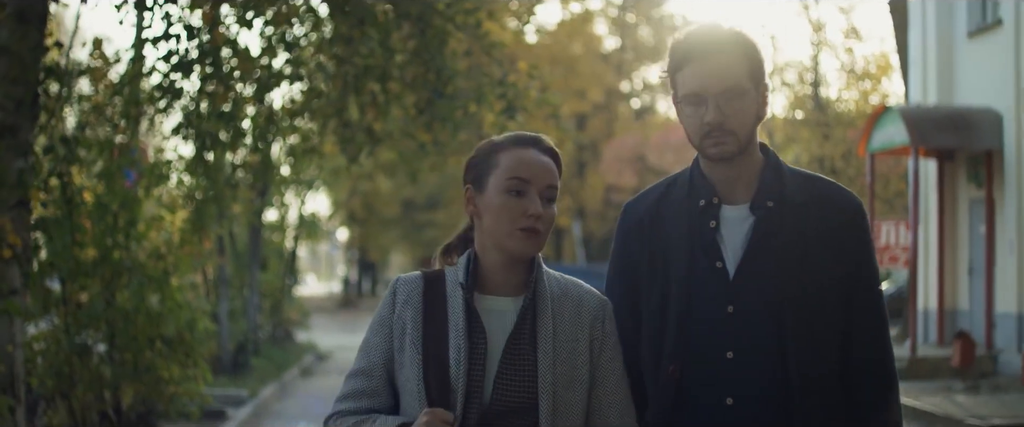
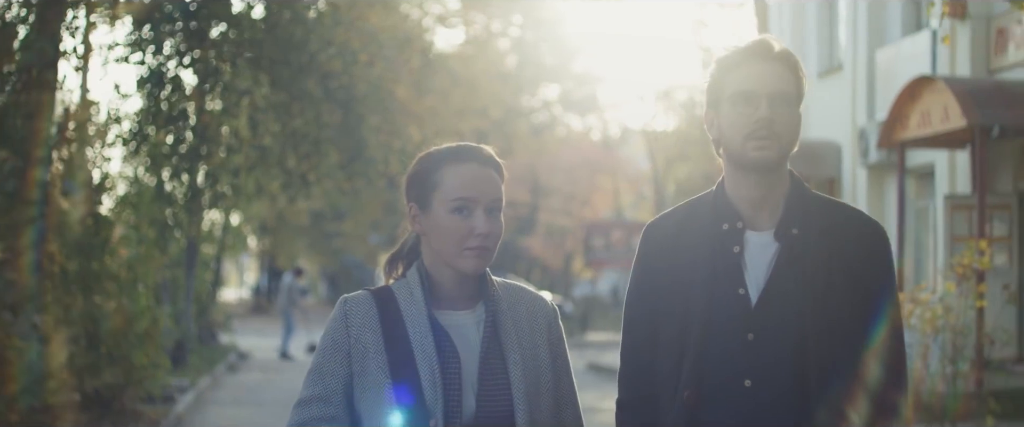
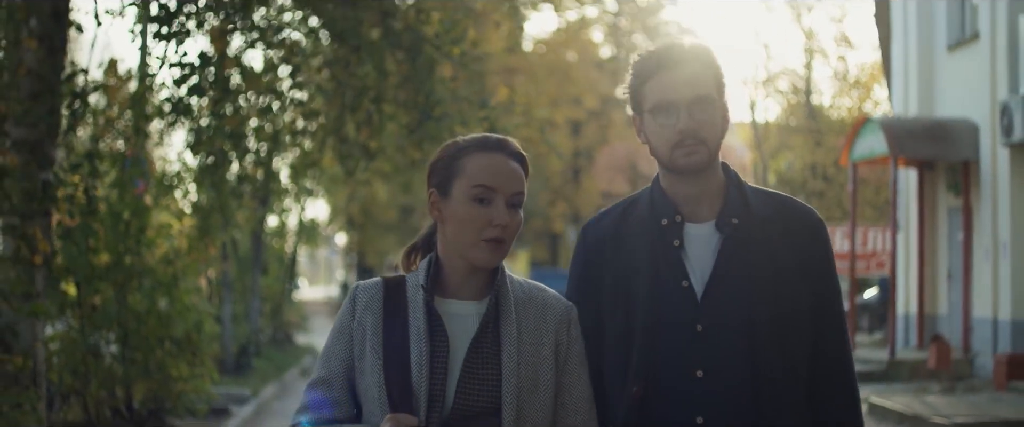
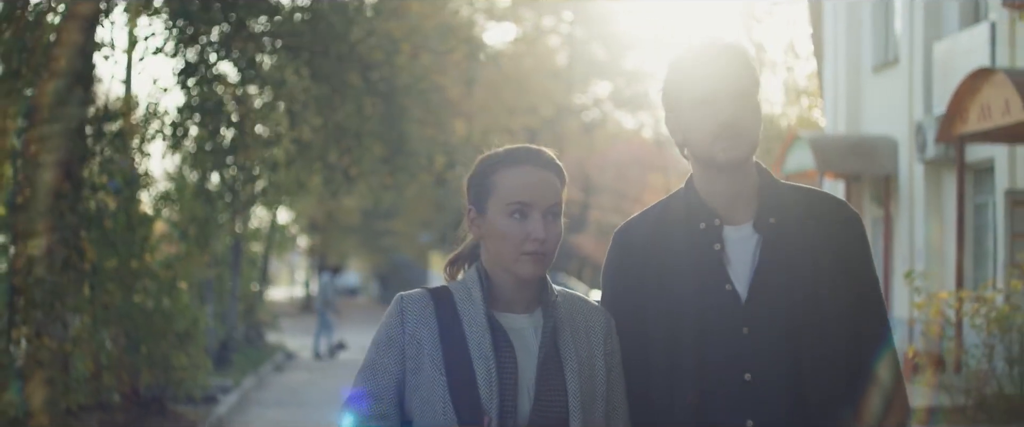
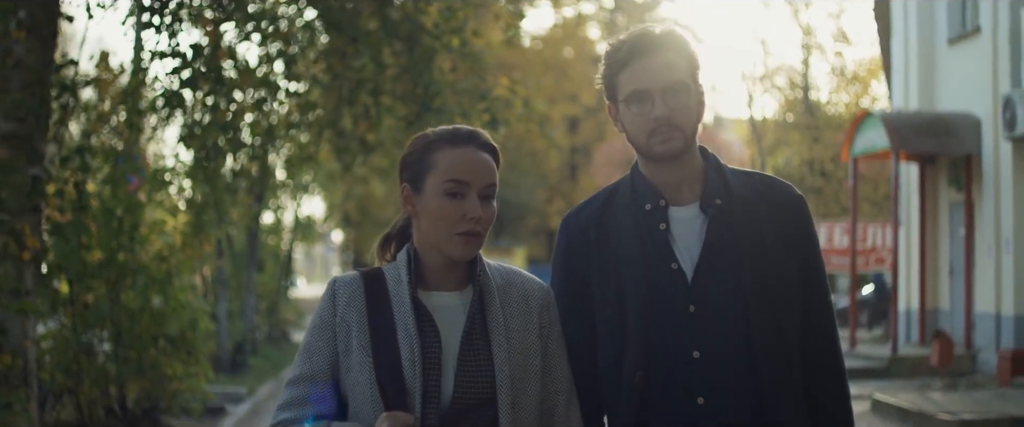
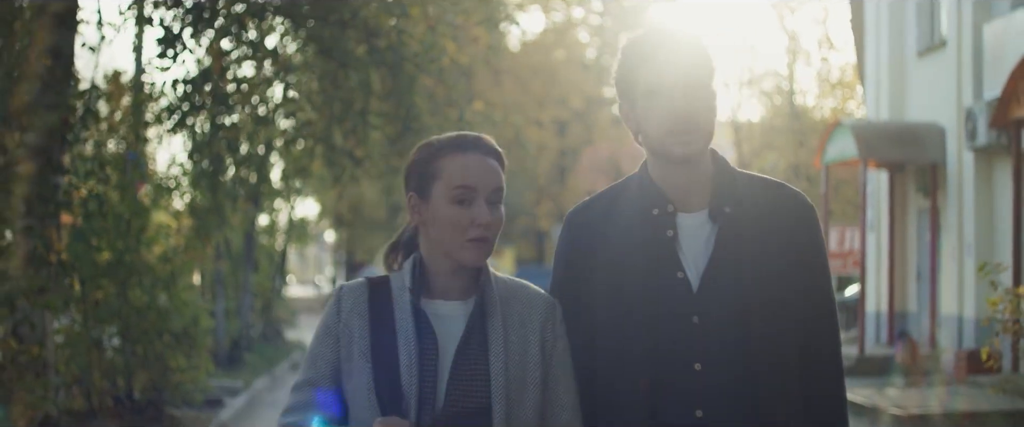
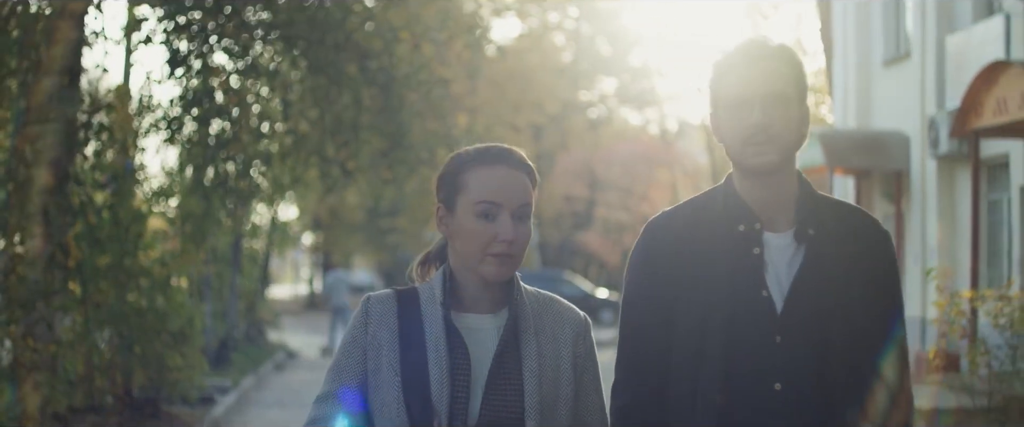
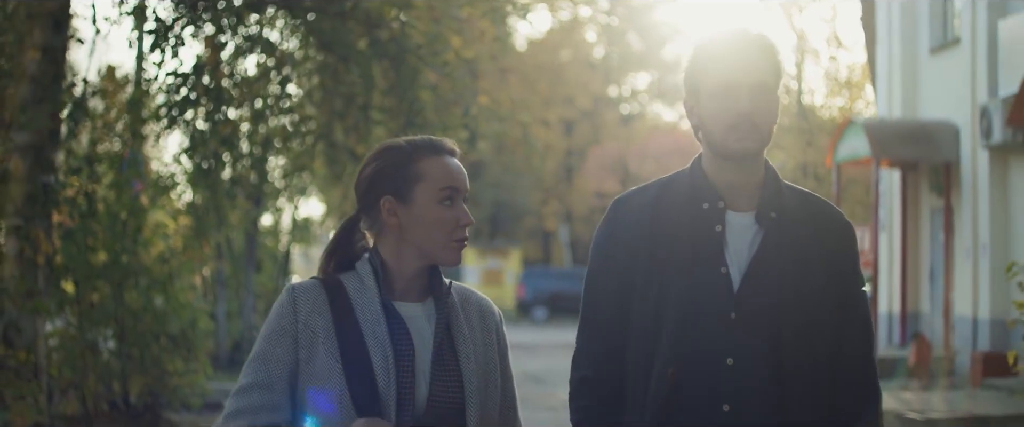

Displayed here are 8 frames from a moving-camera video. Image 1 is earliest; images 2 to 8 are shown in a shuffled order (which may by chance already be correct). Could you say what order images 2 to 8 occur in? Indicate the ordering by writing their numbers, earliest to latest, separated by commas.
5, 3, 8, 6, 7, 4, 2
